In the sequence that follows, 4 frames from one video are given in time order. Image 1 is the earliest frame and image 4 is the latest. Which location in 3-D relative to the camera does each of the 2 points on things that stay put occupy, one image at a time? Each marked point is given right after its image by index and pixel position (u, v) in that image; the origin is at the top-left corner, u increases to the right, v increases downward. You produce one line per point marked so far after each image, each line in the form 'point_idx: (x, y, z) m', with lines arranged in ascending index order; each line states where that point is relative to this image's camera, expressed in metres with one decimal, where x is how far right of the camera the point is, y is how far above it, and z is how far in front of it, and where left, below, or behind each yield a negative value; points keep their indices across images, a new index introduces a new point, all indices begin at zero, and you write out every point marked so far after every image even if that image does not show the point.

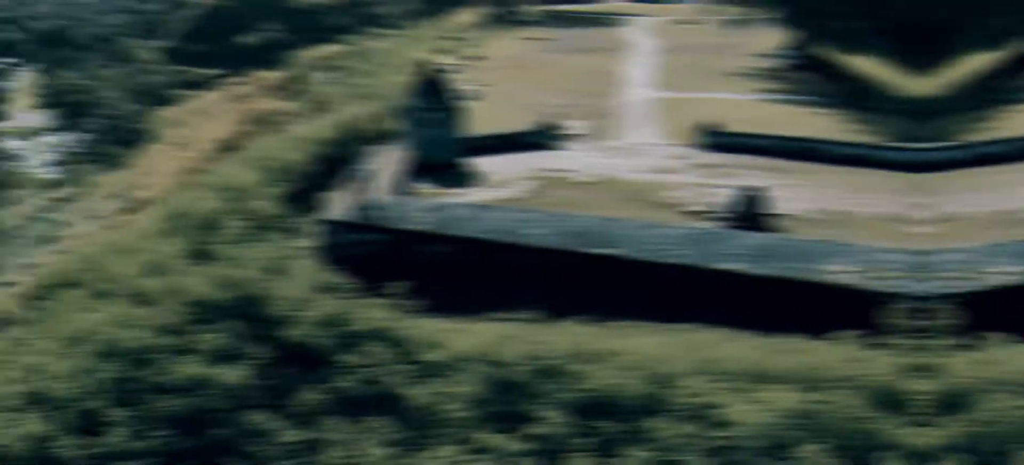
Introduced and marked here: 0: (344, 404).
0: (-1.0, -1.1, +7.3) m
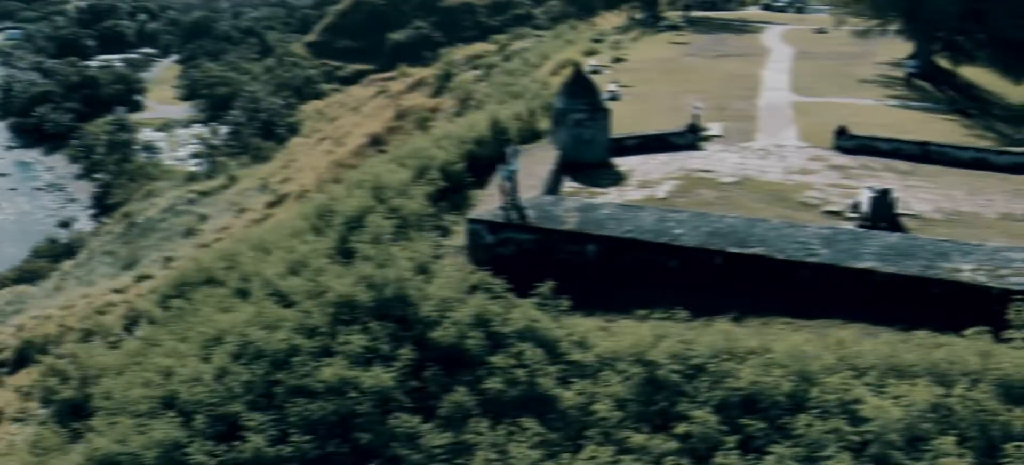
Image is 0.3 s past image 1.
0: (-0.1, -1.1, +7.7) m
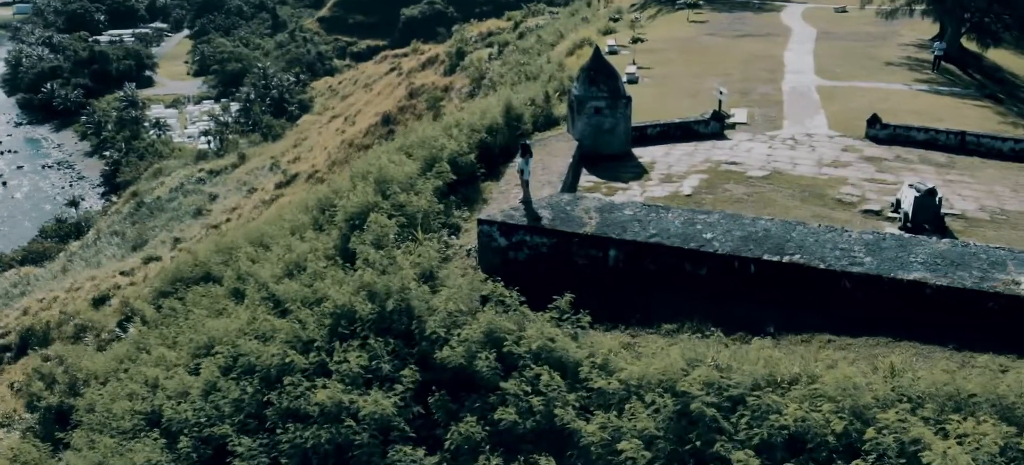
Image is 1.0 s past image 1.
0: (-0.1, -1.2, +6.9) m
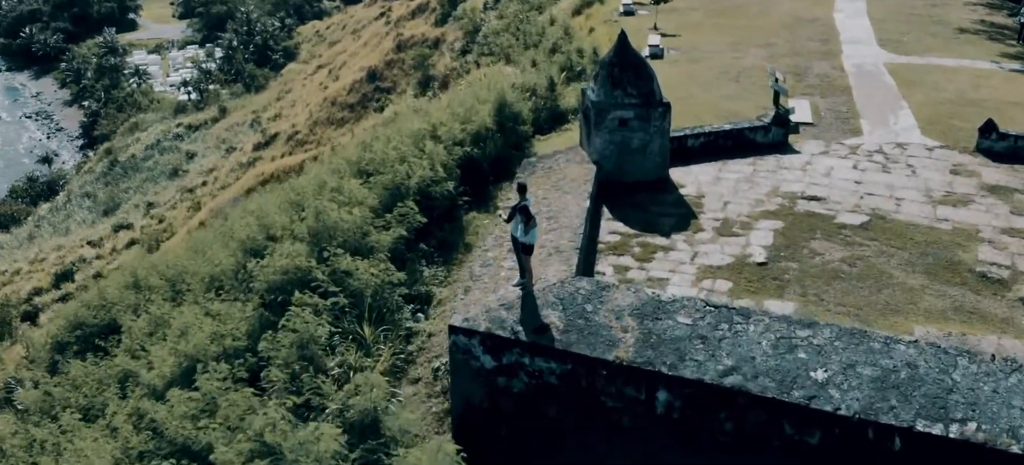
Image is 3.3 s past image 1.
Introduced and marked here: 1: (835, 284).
0: (-0.1, -1.9, +3.7) m
1: (+1.8, -0.3, +6.9) m
